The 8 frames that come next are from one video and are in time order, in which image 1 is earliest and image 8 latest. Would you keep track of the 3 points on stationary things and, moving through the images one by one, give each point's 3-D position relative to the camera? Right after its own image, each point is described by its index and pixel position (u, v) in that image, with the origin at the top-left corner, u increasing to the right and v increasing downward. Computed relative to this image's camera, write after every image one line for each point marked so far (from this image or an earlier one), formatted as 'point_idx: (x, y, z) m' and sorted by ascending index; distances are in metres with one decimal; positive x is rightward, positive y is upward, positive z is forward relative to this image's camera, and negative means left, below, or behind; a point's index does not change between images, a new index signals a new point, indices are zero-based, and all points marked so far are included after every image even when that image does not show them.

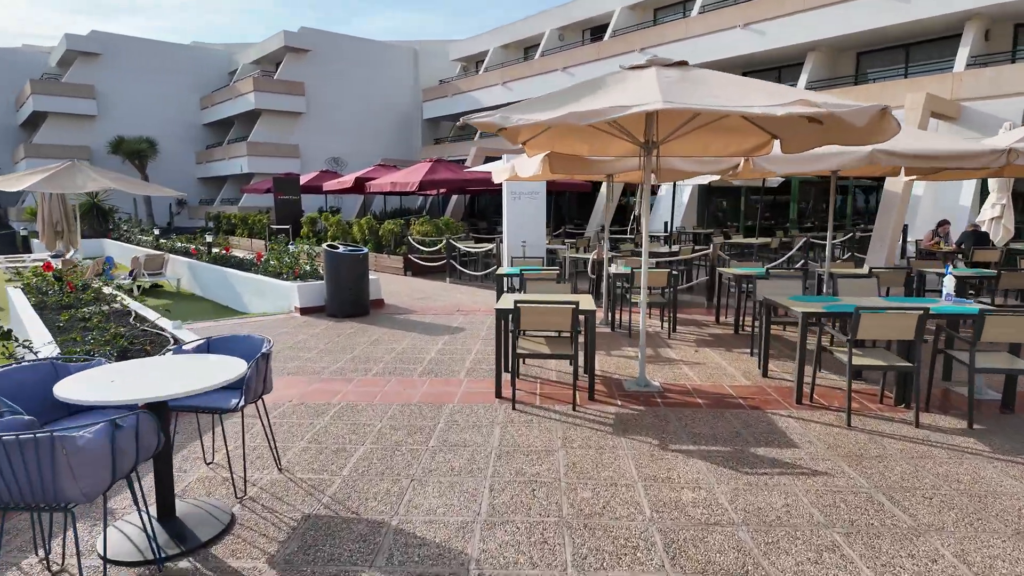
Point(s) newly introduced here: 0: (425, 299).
0: (-1.6, -0.2, +10.6) m
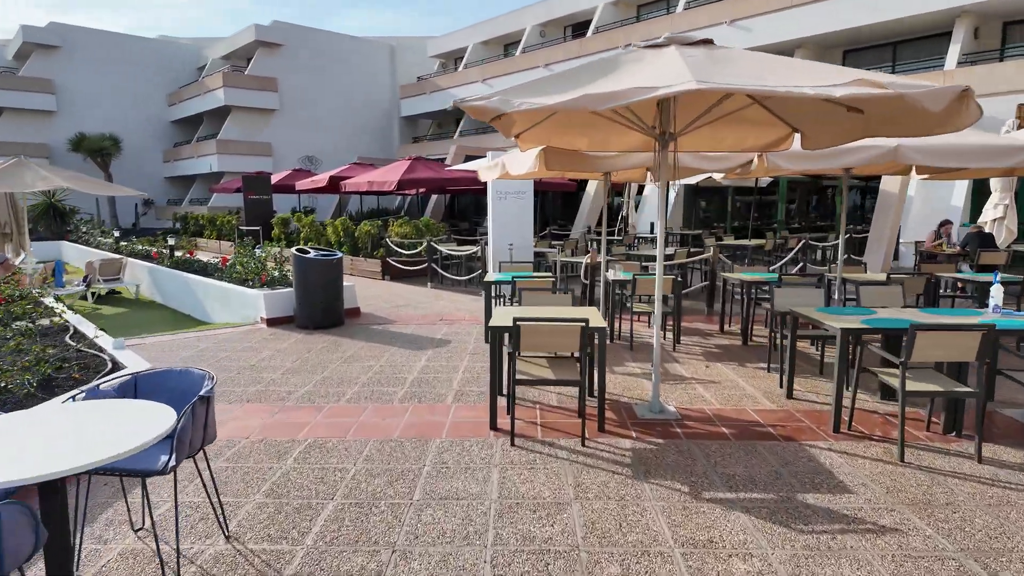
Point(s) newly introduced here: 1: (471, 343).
0: (-1.8, -0.3, +9.9) m
1: (-0.5, -0.7, +7.1) m
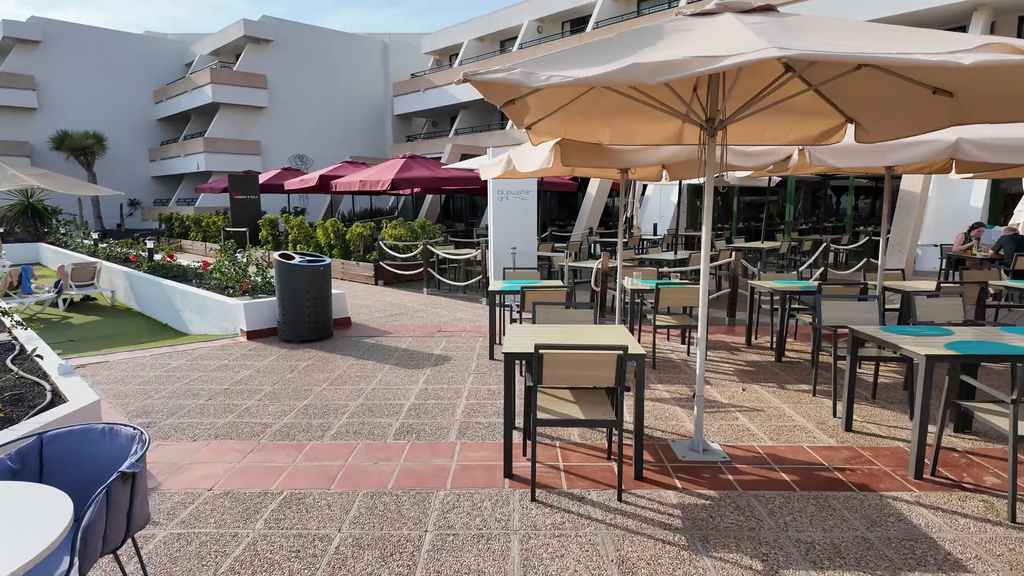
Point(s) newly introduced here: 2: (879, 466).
0: (-1.8, -0.4, +9.1) m
1: (-0.4, -0.8, +6.4) m
2: (+2.4, -1.2, +3.8) m
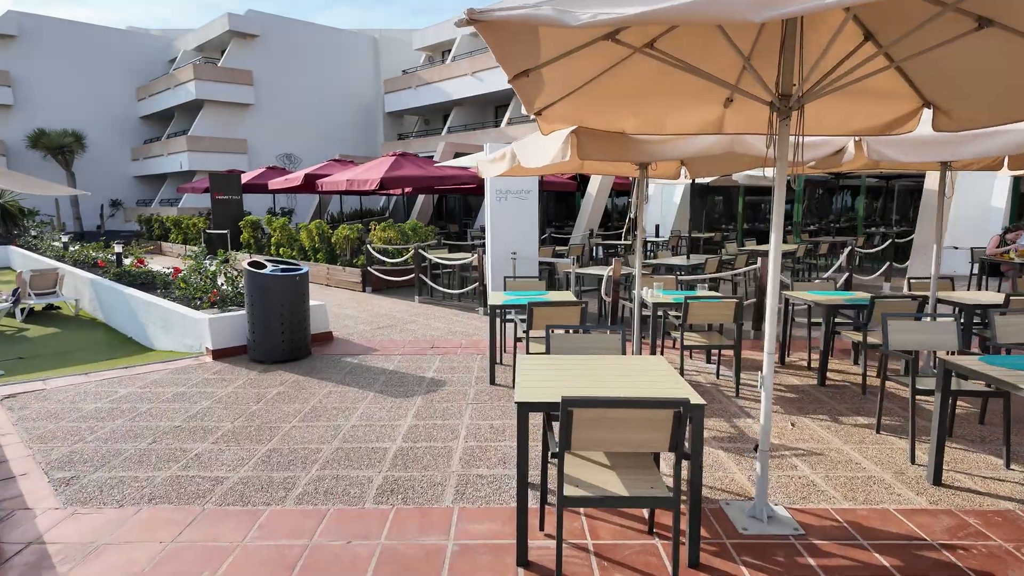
0: (-1.8, -0.6, +8.2) m
1: (-0.4, -0.9, +5.5) m
2: (+2.5, -1.3, +3.0) m
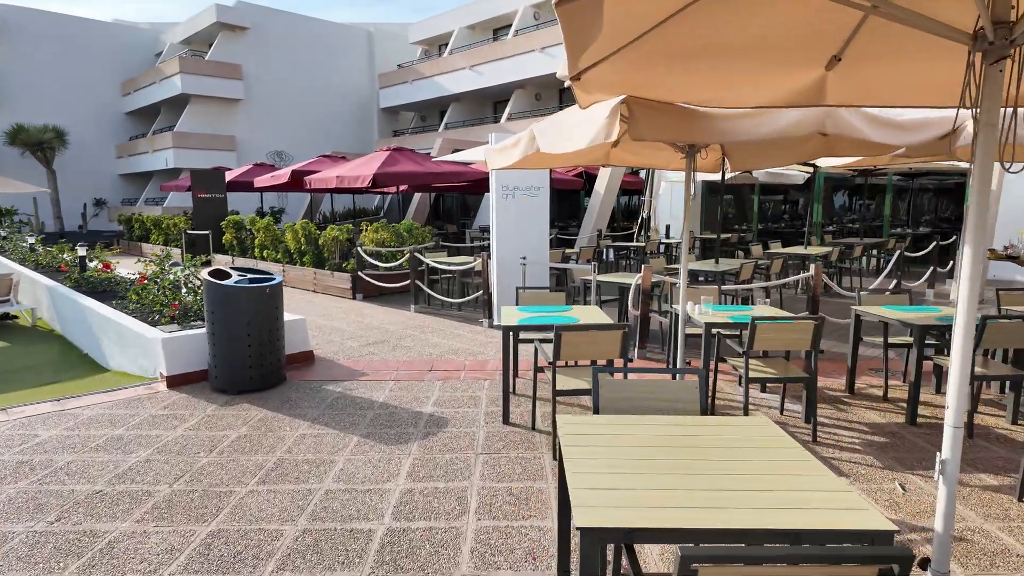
0: (-1.6, -0.7, +7.1) m
1: (-0.2, -1.1, +4.4) m
2: (+2.6, -1.4, +1.9) m
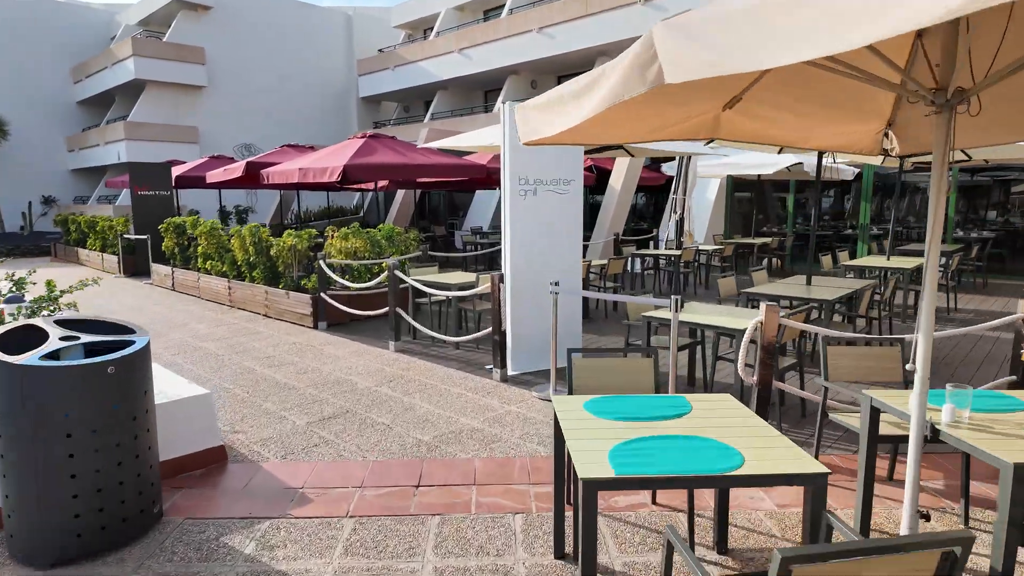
0: (-1.4, -1.1, +4.6) m
1: (+0.1, -1.4, +2.0) m
2: (+3.0, -1.8, -0.5) m
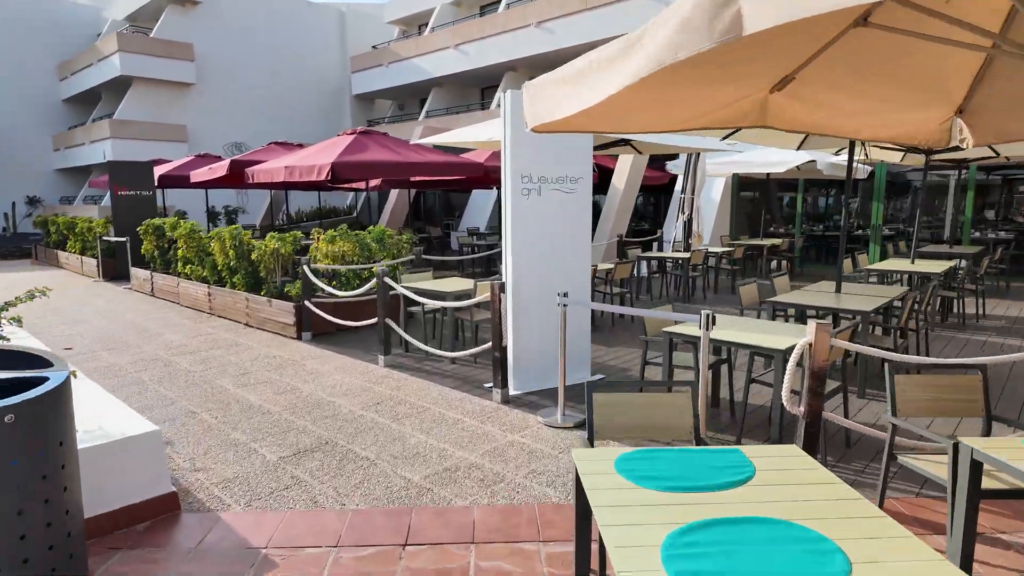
0: (-1.4, -1.2, +4.0) m
1: (+0.1, -1.5, +1.3) m
2: (+3.1, -1.9, -1.1) m
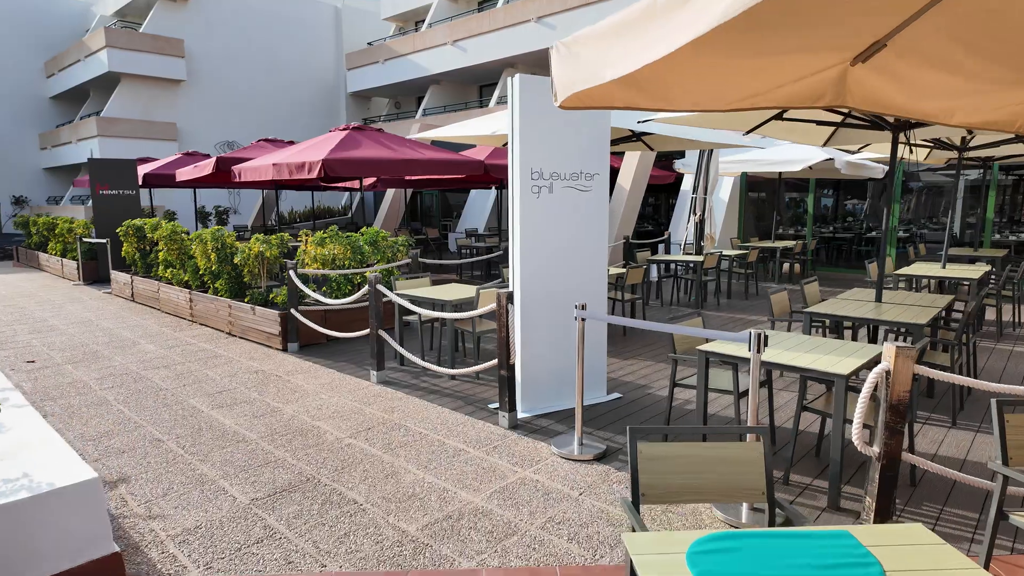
0: (-1.3, -1.3, +3.4) m
1: (+0.2, -1.6, +0.7) m
2: (+3.2, -1.9, -1.6) m
